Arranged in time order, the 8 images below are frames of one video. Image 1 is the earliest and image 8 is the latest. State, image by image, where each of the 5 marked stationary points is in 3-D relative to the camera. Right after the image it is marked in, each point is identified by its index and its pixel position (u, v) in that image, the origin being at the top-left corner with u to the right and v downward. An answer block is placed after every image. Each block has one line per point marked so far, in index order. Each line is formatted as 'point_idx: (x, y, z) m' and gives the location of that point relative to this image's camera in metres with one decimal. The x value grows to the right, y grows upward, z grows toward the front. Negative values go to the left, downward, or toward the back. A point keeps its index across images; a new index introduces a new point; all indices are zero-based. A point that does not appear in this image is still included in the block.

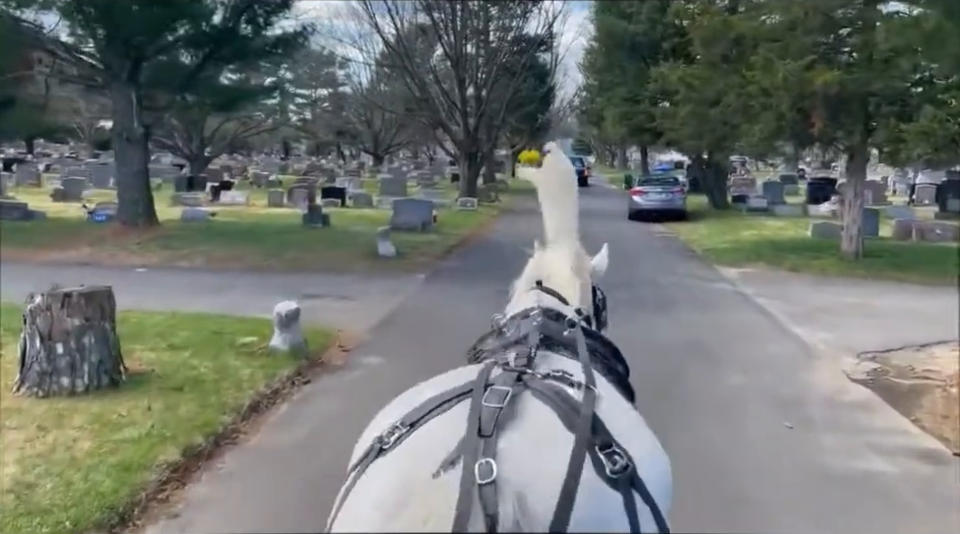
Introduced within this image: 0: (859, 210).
0: (+7.8, +1.2, +17.3) m
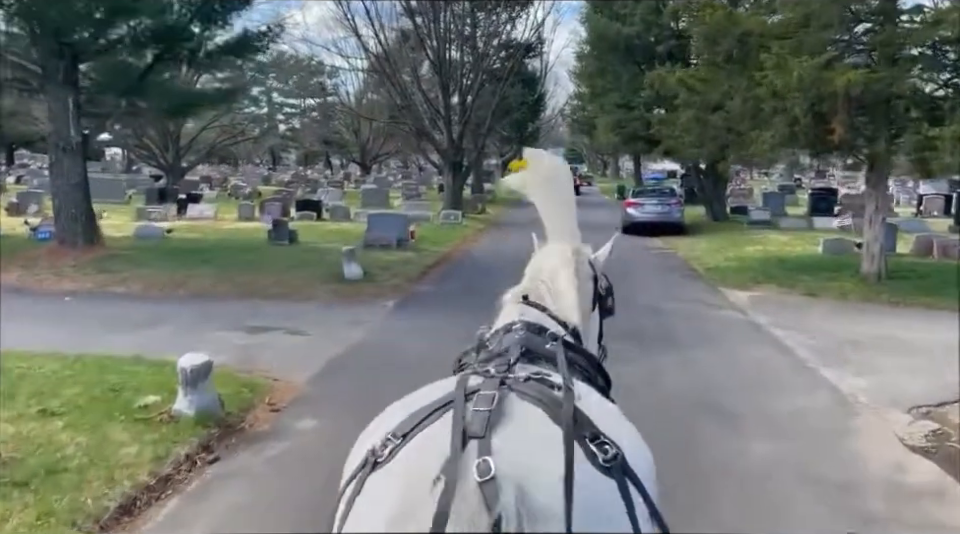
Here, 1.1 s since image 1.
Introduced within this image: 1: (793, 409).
0: (+7.4, +0.7, +15.6) m
1: (+3.1, -1.4, +8.2) m
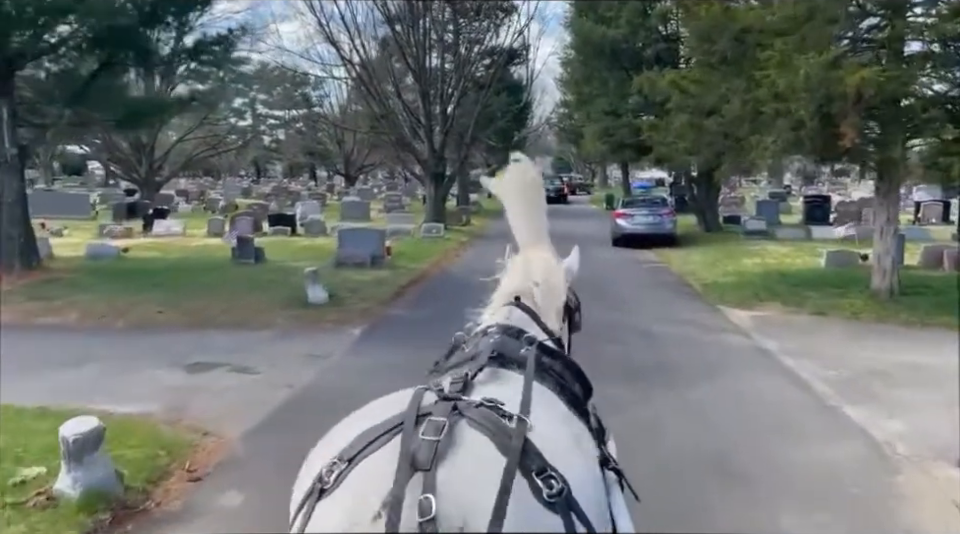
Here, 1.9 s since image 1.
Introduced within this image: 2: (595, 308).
0: (+7.0, +0.5, +14.3) m
1: (+2.8, -1.6, +6.9) m
2: (+2.0, -0.7, +14.5) m
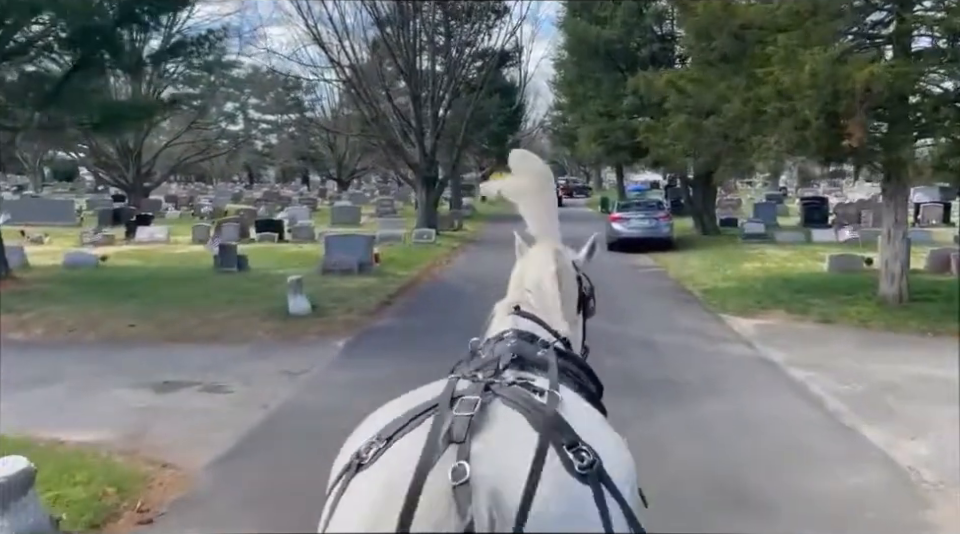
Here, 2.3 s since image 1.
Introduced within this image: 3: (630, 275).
0: (+6.9, +0.4, +13.7) m
1: (+2.7, -1.7, +6.3) m
2: (+1.8, -0.8, +13.9) m
3: (+3.4, -0.2, +19.4) m
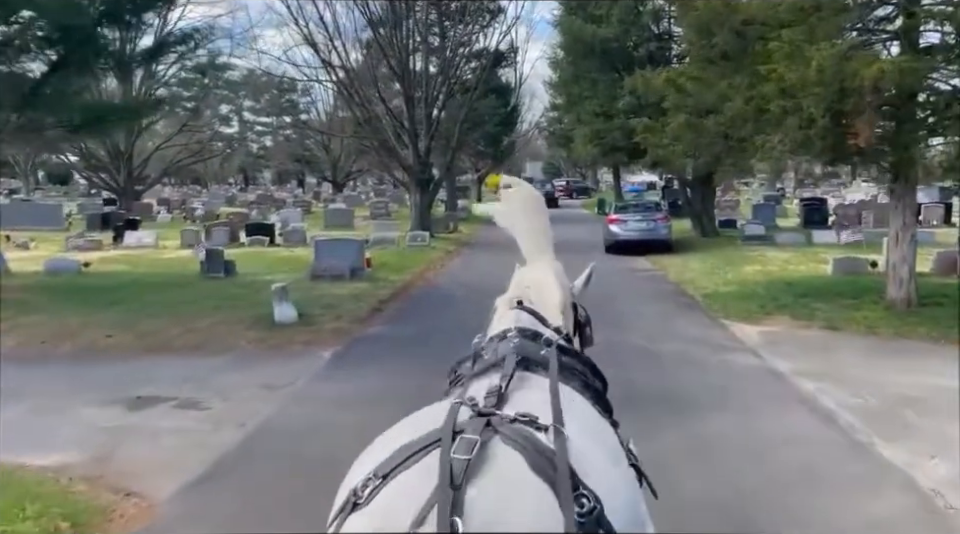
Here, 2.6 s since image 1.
0: (+6.7, +0.3, +13.3) m
1: (+2.6, -1.8, +5.8) m
2: (+1.7, -0.9, +13.4) m
3: (+3.3, -0.3, +18.9) m
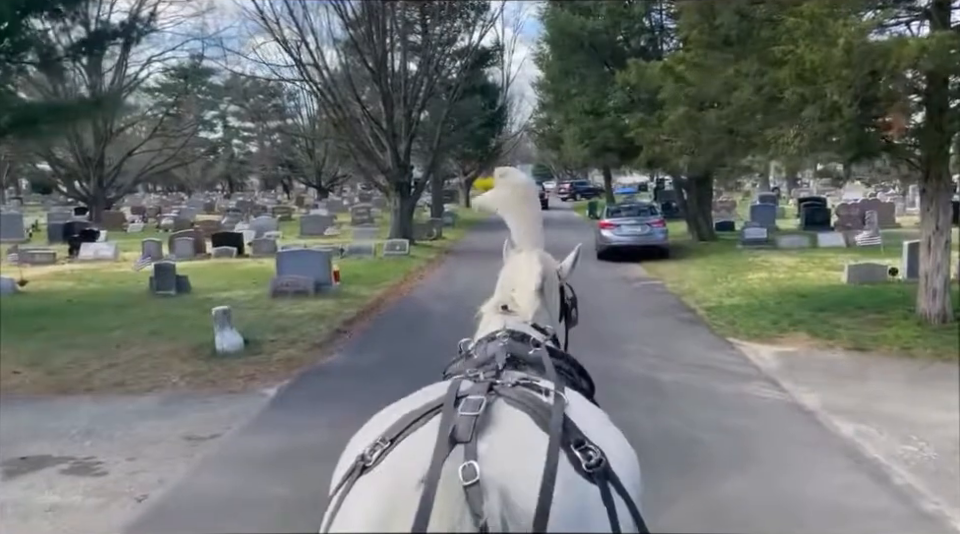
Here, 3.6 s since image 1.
0: (+6.4, +0.2, +11.7) m
1: (+2.4, -1.9, +4.1) m
2: (+1.4, -1.1, +11.7) m
3: (+2.9, -0.5, +17.3) m
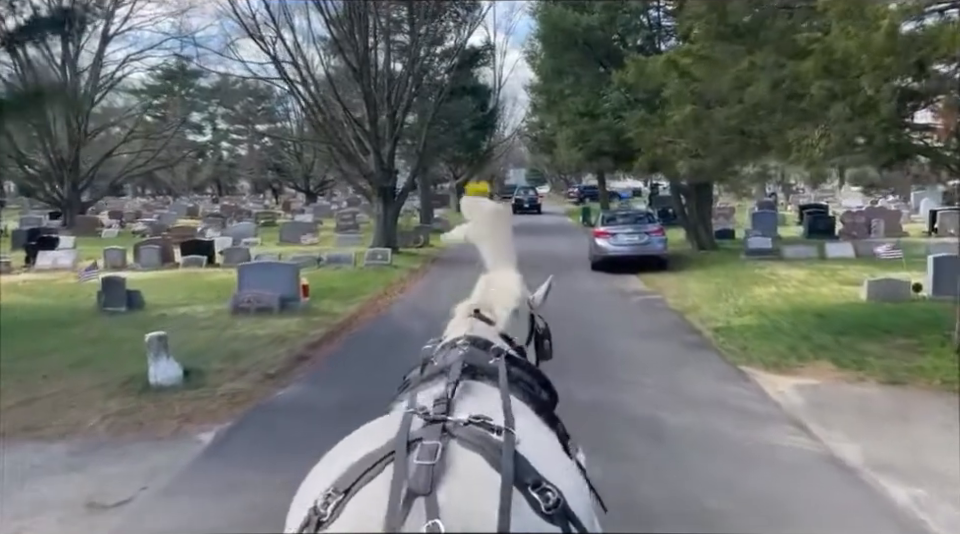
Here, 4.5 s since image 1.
0: (+6.1, 0.0, +10.2) m
1: (+2.2, -2.1, +2.7) m
2: (+1.1, -1.3, +10.2) m
3: (+2.6, -0.7, +15.8) m
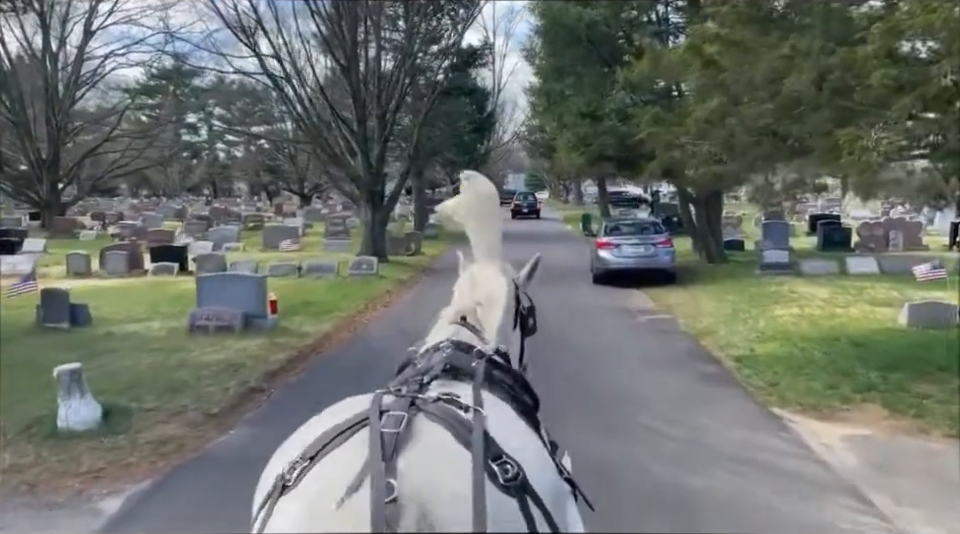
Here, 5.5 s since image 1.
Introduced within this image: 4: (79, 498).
0: (+6.0, -0.3, +8.6) m
1: (+2.0, -2.3, +1.0) m
2: (+0.9, -1.6, +8.6) m
3: (+2.4, -1.0, +14.2) m
4: (-3.1, -1.8, +6.4) m
